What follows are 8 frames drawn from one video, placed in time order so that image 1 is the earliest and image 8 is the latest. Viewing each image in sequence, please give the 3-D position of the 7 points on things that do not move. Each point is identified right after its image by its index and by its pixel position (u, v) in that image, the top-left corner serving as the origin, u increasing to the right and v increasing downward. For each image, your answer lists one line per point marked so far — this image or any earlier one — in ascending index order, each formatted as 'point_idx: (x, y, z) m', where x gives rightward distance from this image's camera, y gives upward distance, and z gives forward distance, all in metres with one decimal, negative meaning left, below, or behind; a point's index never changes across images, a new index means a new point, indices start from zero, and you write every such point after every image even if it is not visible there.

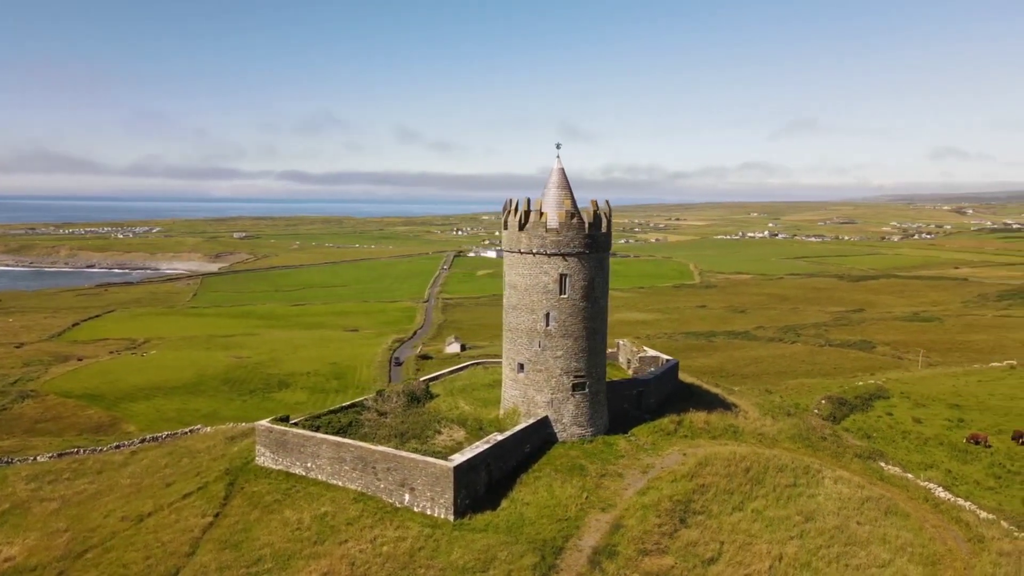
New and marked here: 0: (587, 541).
0: (+1.8, -6.1, +17.1) m
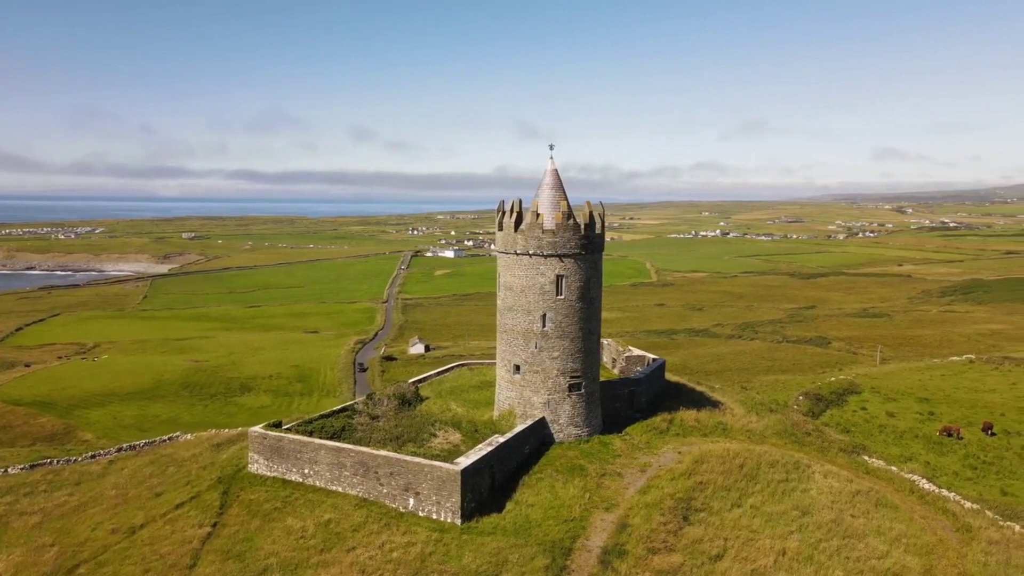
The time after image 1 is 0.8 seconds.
0: (+2.0, -6.1, +17.2) m
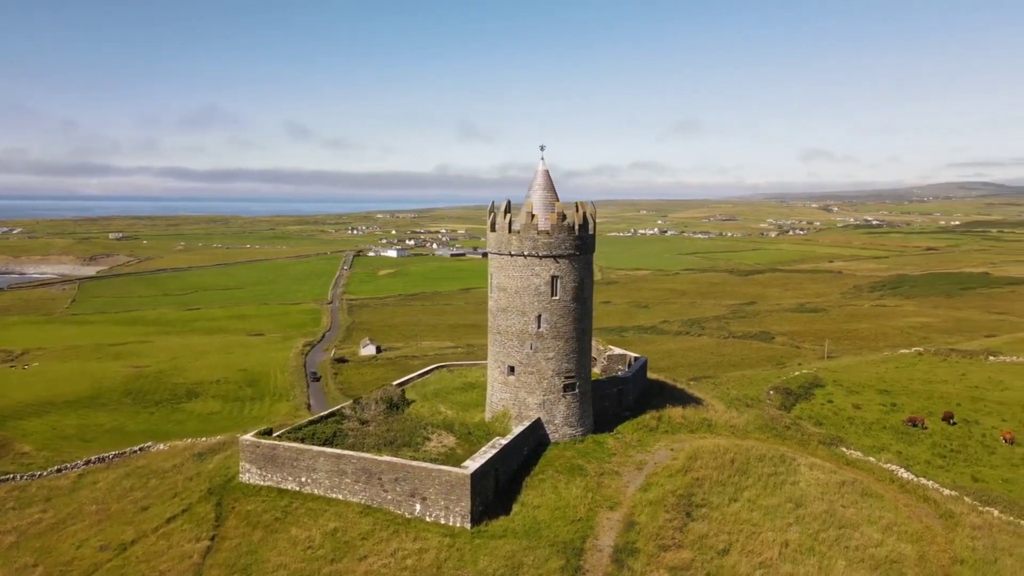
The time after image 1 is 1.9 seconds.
0: (+2.2, -6.1, +17.2) m
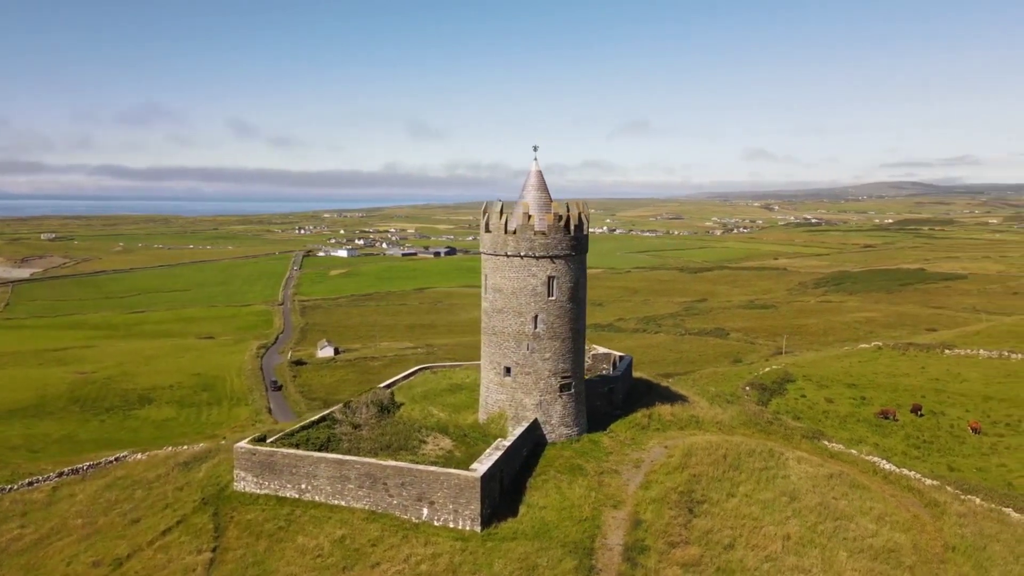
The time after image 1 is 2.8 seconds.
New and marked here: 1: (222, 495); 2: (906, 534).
0: (+2.5, -6.1, +17.4) m
1: (-7.8, -5.6, +19.2) m
2: (+10.3, -6.4, +18.7) m
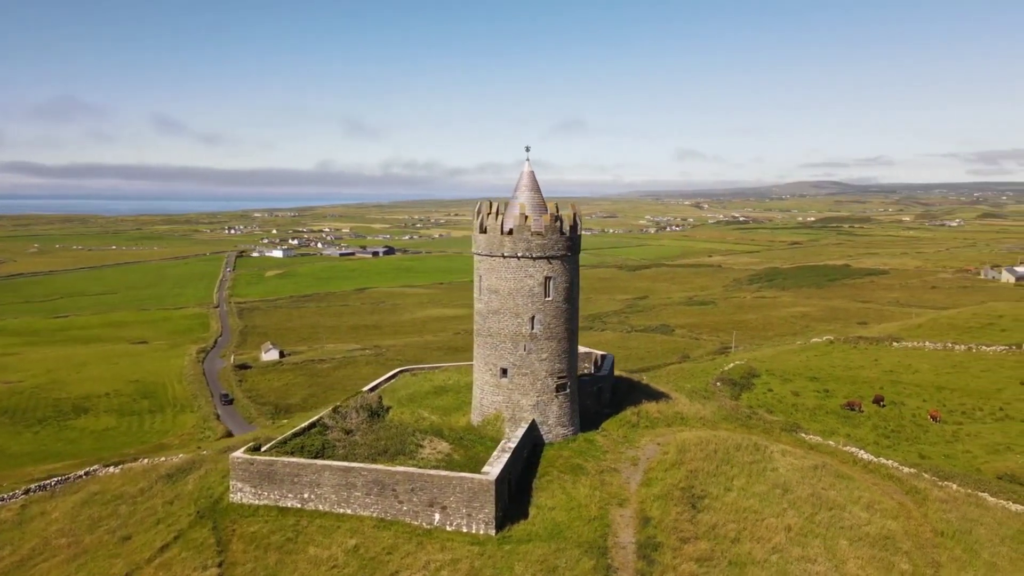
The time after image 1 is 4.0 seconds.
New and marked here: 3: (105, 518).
0: (+2.8, -6.1, +17.5) m
1: (-7.6, -5.7, +18.5) m
2: (+10.5, -6.4, +19.5) m
3: (-11.0, -6.2, +19.2) m
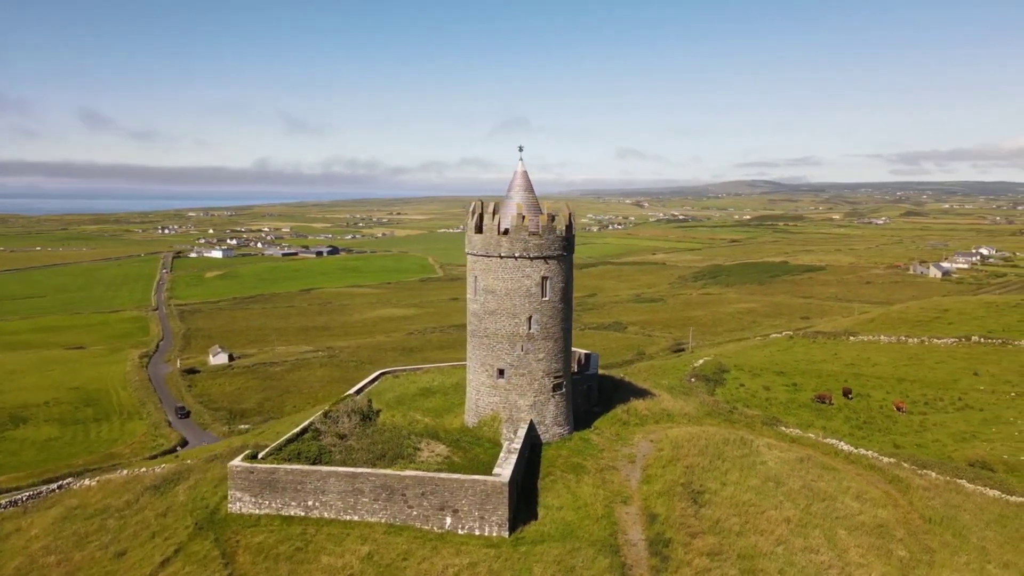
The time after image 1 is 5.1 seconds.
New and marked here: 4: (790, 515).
0: (+3.0, -6.1, +17.7) m
1: (-7.4, -5.8, +17.9) m
2: (+10.6, -6.3, +20.2) m
3: (-10.8, -6.3, +18.4) m
4: (+7.5, -6.1, +19.4) m
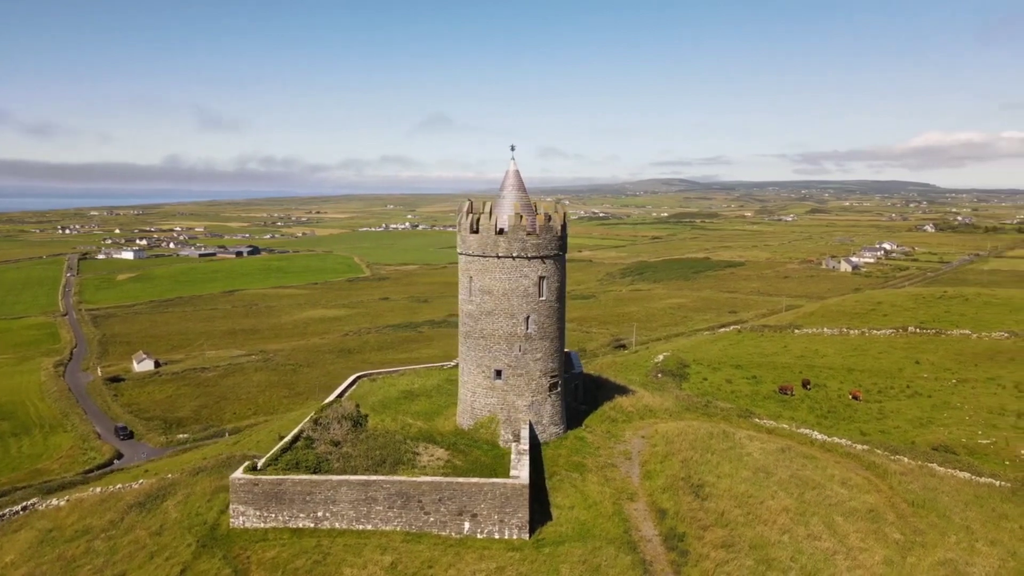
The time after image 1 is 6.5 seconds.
0: (+3.4, -6.1, +17.9) m
1: (-7.0, -5.9, +17.1) m
2: (+10.7, -6.1, +21.2) m
3: (-10.4, -6.5, +17.2) m
4: (+7.7, -6.0, +20.1) m
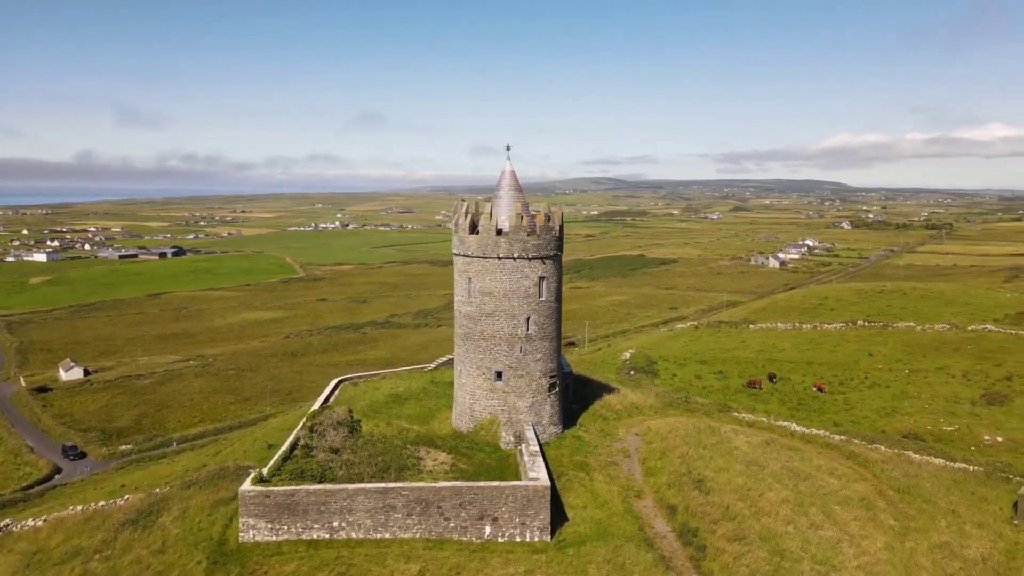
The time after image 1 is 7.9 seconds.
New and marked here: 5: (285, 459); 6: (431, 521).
0: (+3.8, -6.1, +18.1) m
1: (-6.5, -6.0, +16.4) m
2: (+10.7, -6.0, +22.1) m
3: (-9.9, -6.6, +16.2) m
4: (+7.9, -6.0, +20.7) m
5: (-6.3, -4.7, +19.8) m
6: (-1.9, -5.4, +16.6) m
